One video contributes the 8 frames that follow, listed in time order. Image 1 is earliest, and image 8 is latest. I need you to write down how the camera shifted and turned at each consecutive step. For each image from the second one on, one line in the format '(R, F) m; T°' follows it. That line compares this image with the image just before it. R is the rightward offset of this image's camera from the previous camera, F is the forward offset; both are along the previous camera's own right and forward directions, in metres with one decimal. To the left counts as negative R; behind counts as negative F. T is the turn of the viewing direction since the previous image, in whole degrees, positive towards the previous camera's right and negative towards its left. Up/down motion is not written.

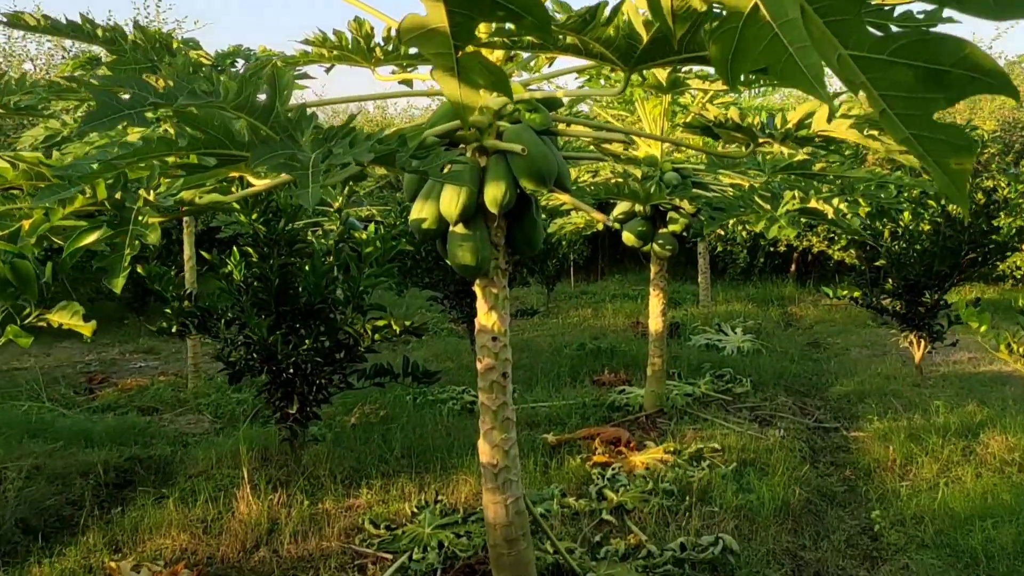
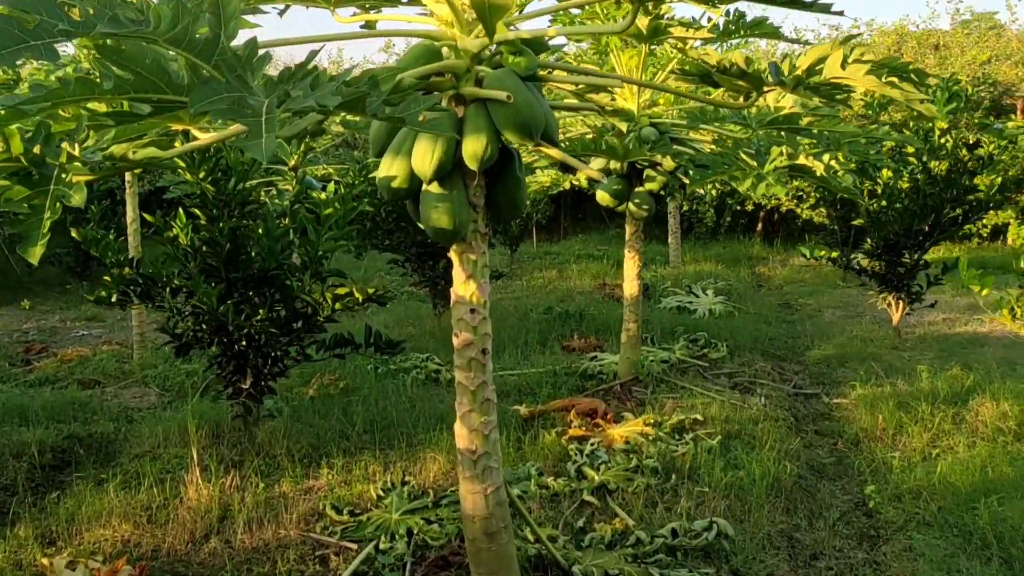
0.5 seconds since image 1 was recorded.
(-0.1, +0.3) m; +2°
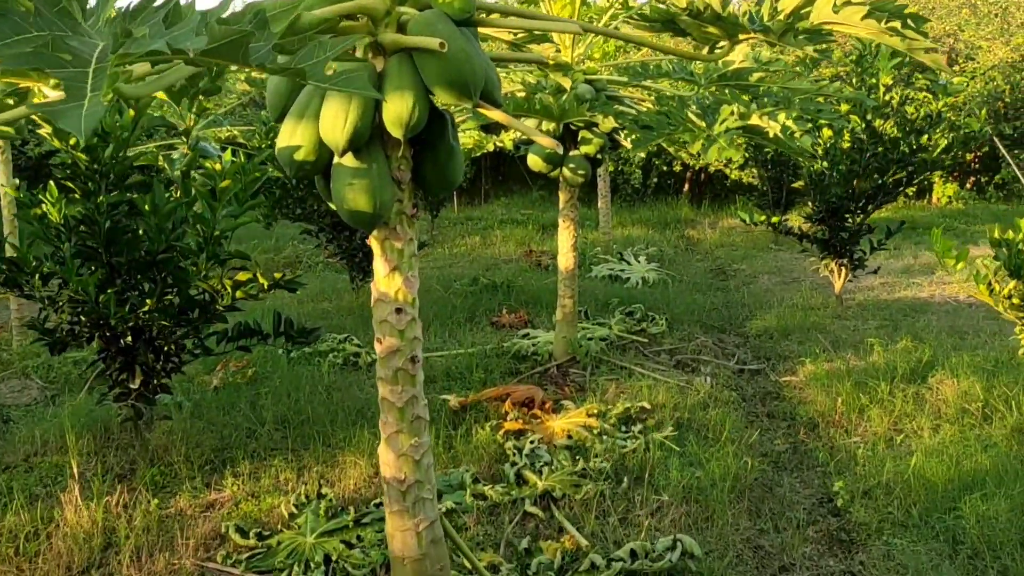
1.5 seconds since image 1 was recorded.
(0.0, +0.5) m; +4°
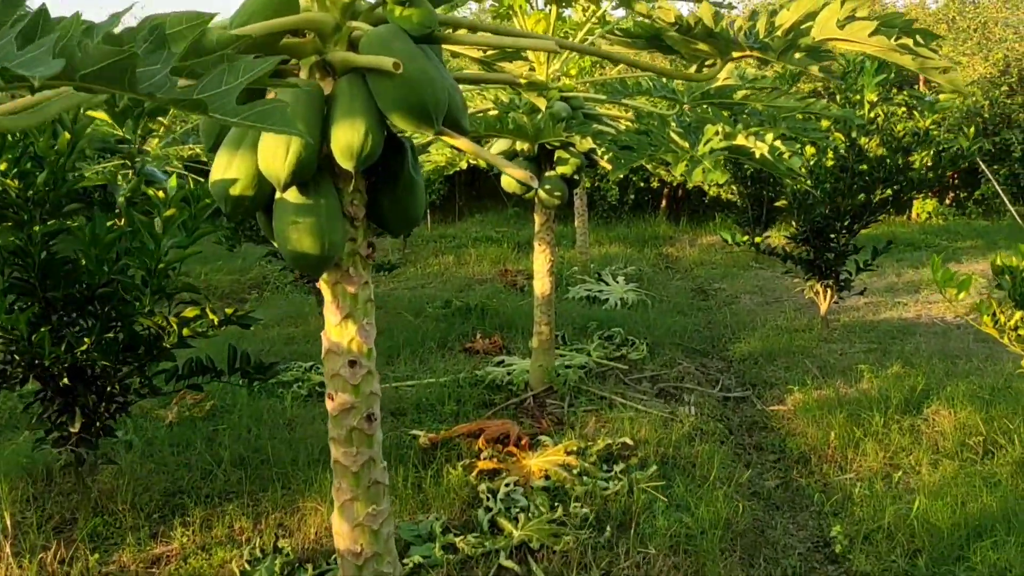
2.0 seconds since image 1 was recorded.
(0.0, +0.2) m; +1°
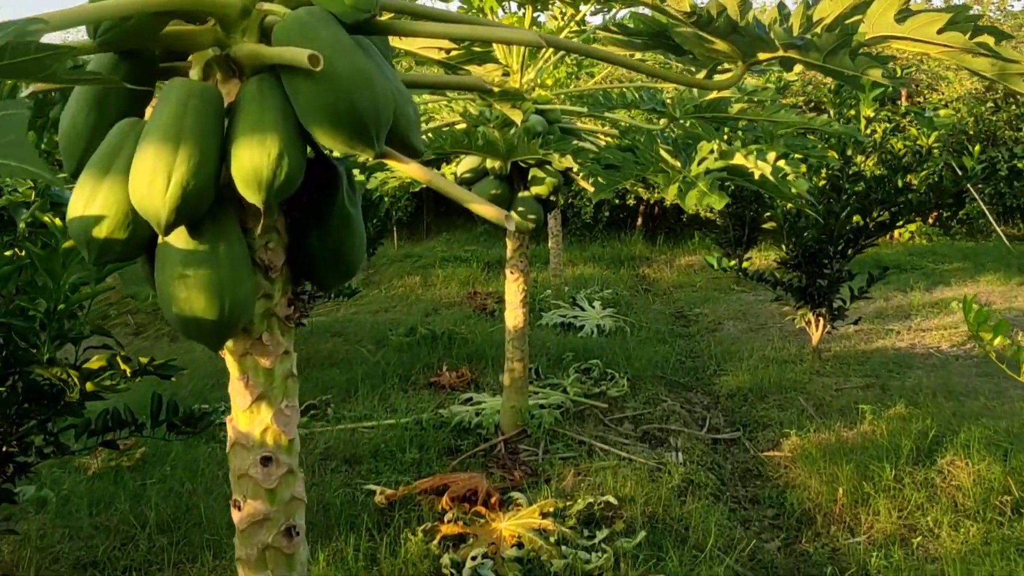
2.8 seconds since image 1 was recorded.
(0.0, +0.5) m; +2°
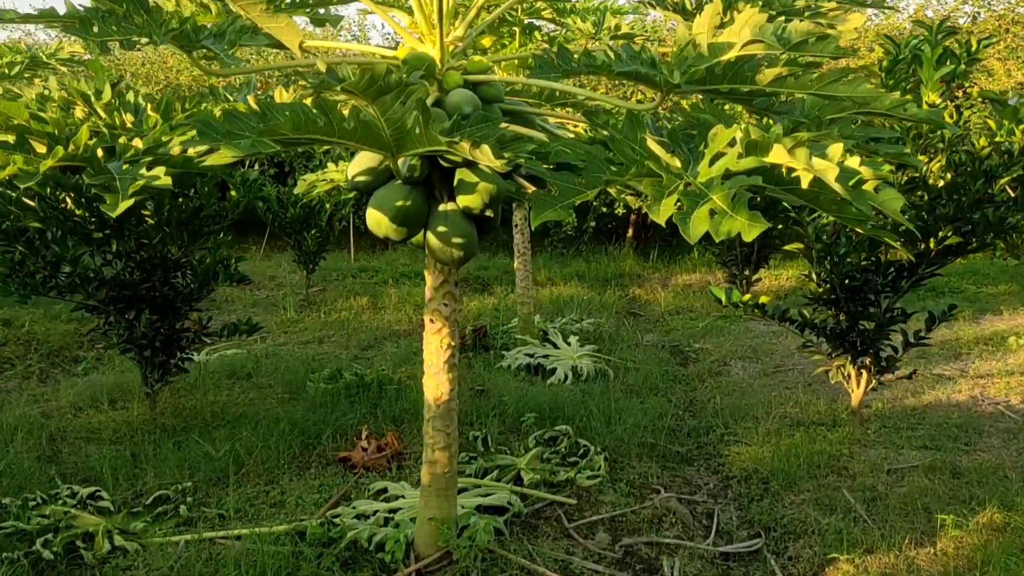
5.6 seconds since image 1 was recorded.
(+0.2, +1.4) m; 0°
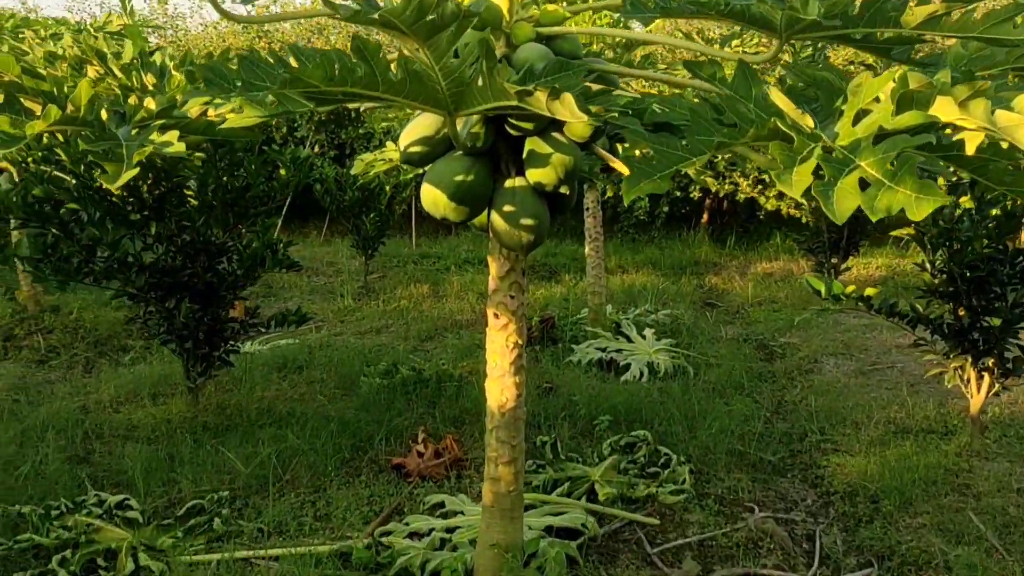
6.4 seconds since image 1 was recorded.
(0.0, +0.4) m; -3°
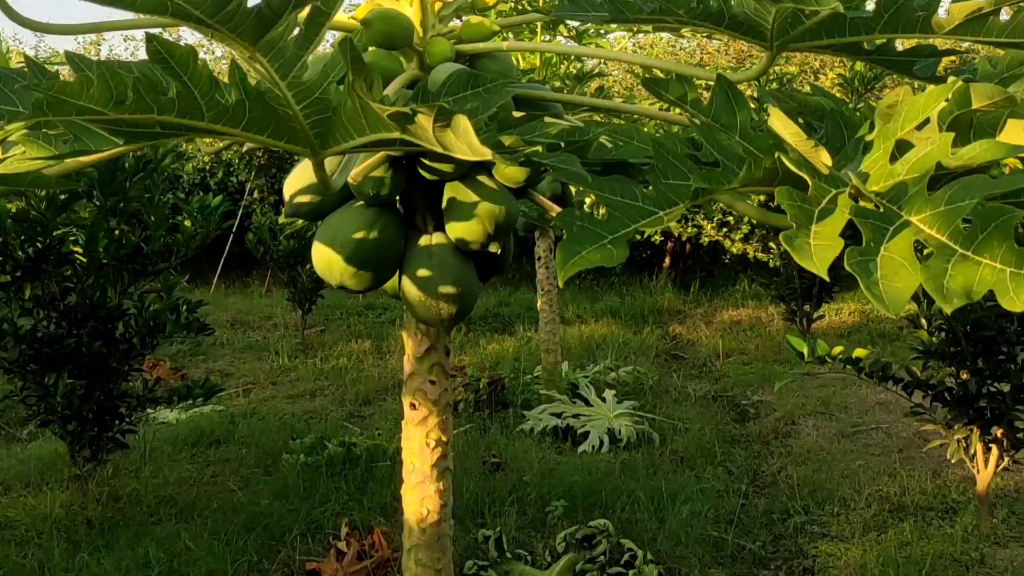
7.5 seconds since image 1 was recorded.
(+0.1, +0.5) m; +2°
